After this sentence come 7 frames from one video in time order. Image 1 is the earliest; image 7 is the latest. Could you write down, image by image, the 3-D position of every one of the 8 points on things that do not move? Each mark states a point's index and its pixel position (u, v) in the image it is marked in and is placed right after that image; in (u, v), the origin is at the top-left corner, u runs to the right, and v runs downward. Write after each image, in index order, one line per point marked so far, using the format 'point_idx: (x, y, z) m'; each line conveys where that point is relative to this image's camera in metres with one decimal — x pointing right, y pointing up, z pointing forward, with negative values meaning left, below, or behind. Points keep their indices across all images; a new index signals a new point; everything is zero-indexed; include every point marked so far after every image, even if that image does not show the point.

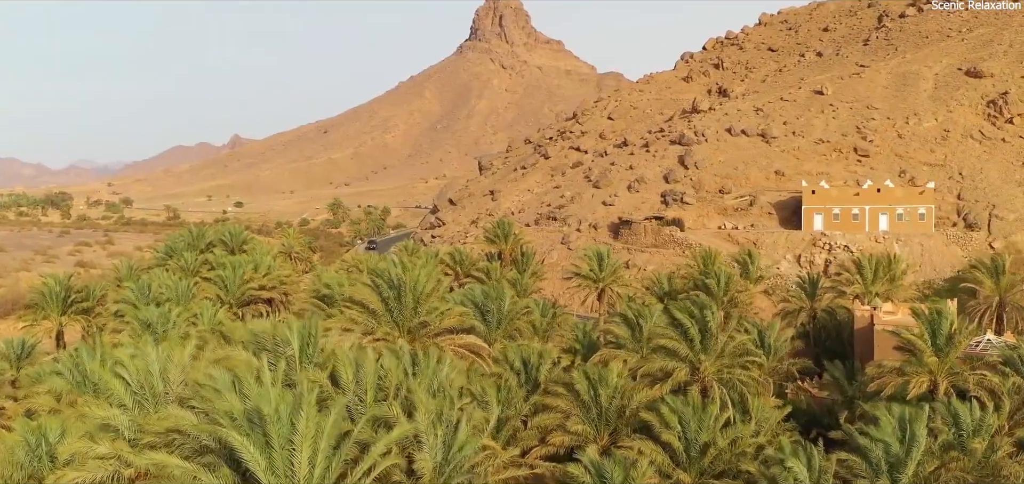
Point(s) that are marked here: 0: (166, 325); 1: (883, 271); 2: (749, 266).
0: (-7.2, -1.7, +16.0) m
1: (+8.5, -0.6, +17.4) m
2: (+5.8, -0.6, +19.0) m
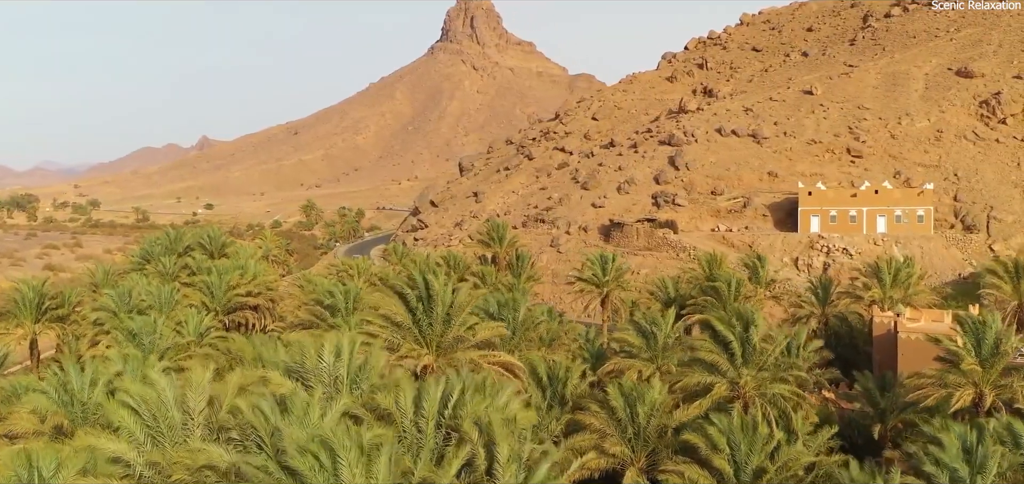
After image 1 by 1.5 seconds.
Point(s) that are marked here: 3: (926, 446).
0: (-7.0, -1.8, +15.0) m
1: (+8.6, -0.7, +16.9) m
2: (+5.9, -0.7, +18.5) m
3: (+5.0, -2.5, +9.3) m
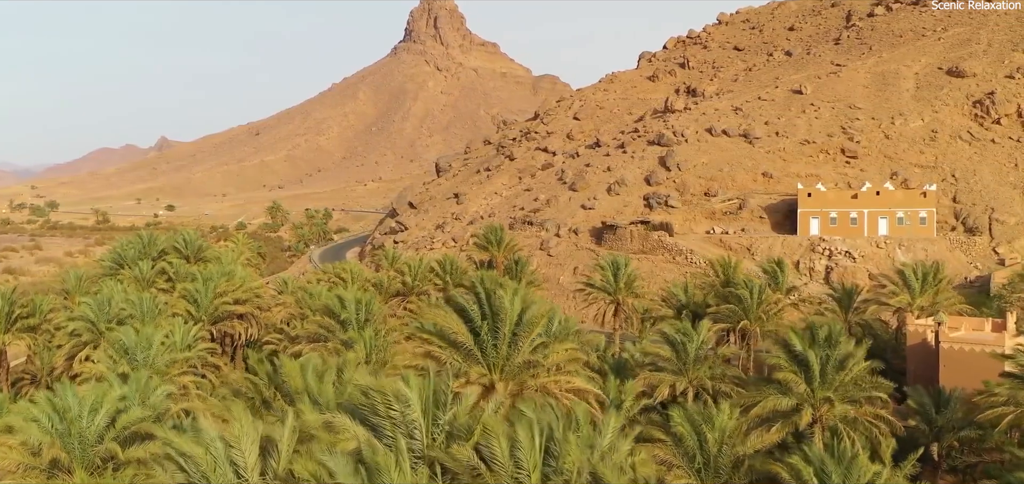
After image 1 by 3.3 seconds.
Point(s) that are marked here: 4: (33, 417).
0: (-6.6, -2.0, +13.8) m
1: (+8.9, -0.8, +16.3) m
2: (+6.2, -0.8, +17.8) m
3: (+5.7, -2.6, +8.5) m
4: (-5.9, -2.2, +9.5) m
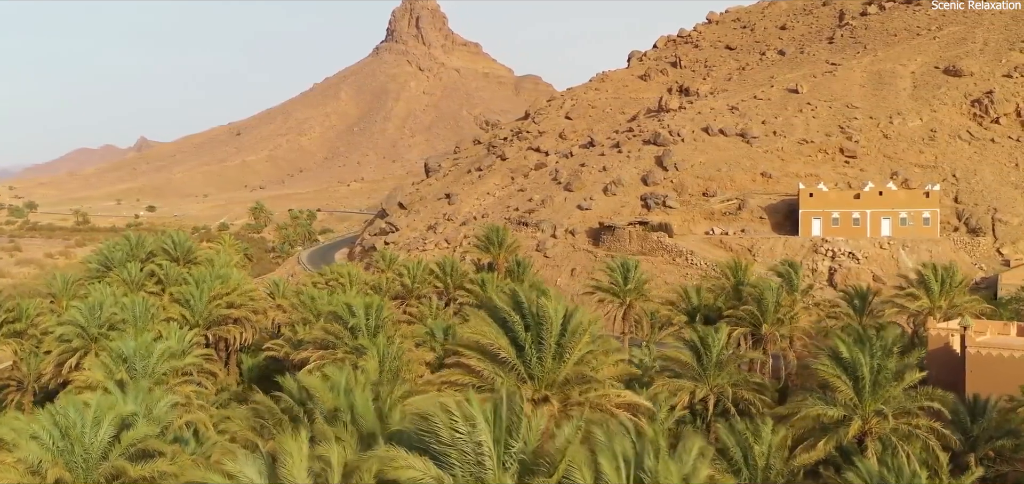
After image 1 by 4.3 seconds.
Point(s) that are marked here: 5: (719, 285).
0: (-6.3, -2.0, +13.2) m
1: (+9.1, -0.8, +16.0) m
2: (+6.4, -0.8, +17.5) m
3: (+6.0, -2.6, +8.2) m
4: (-5.5, -2.2, +8.9) m
5: (+5.3, -1.1, +19.6) m
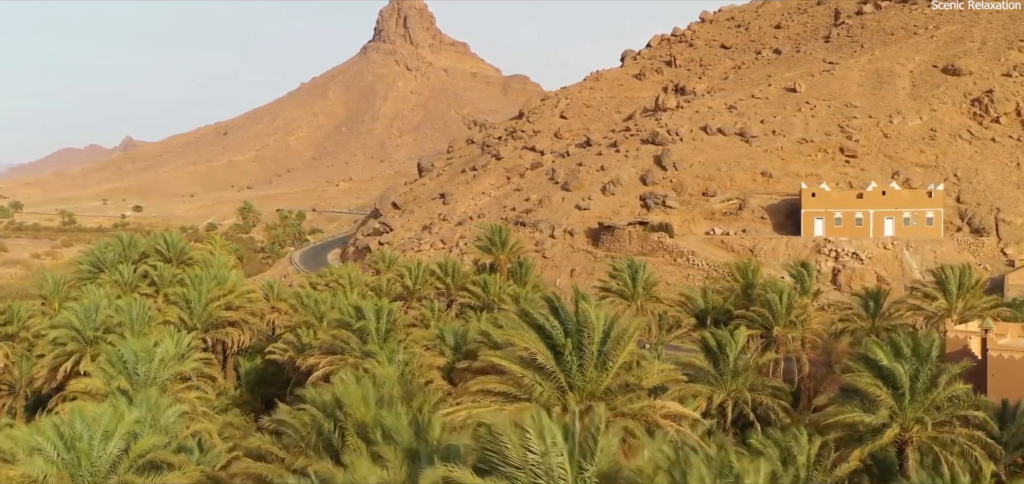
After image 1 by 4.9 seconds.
0: (-6.1, -2.1, +12.8) m
1: (+9.3, -0.9, +15.8) m
2: (+6.5, -0.8, +17.2) m
3: (+6.3, -2.6, +7.9) m
4: (-5.2, -2.3, +8.5) m
5: (+5.4, -1.1, +19.4) m
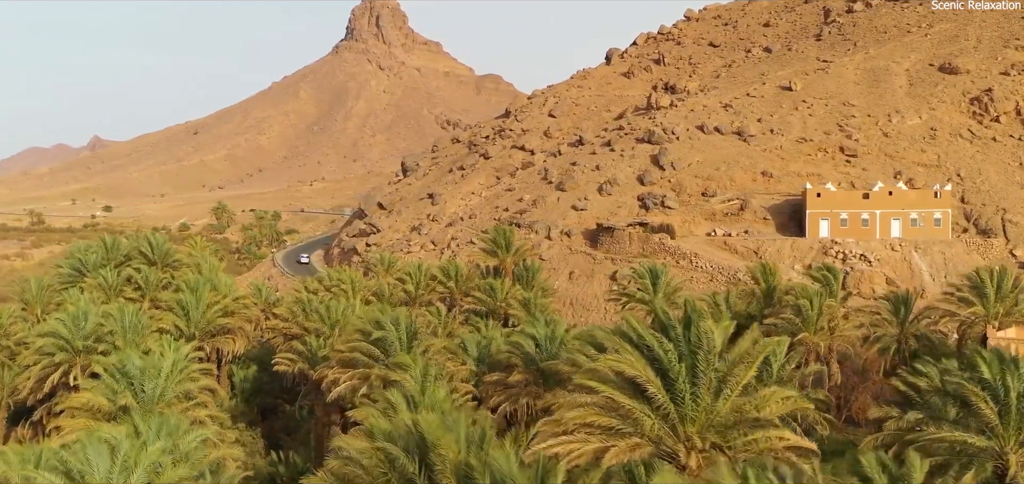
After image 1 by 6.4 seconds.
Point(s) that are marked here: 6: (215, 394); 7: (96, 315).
0: (-5.6, -2.2, +11.9) m
1: (+9.7, -0.9, +15.4) m
2: (+6.9, -0.9, +16.7) m
3: (+7.0, -2.7, +7.4) m
4: (-4.6, -2.4, +7.6) m
5: (+5.8, -1.2, +18.8) m
6: (-6.3, -3.2, +16.4) m
7: (-9.1, -1.6, +16.9) m
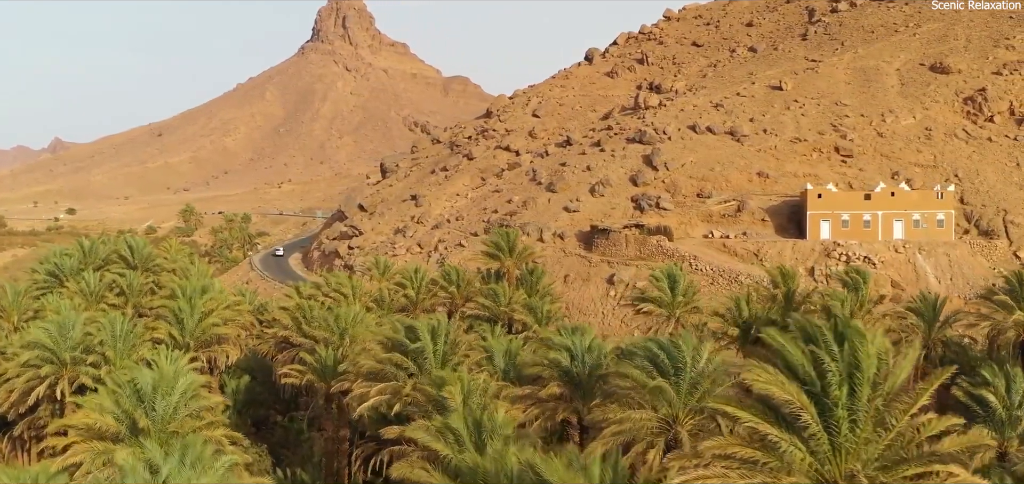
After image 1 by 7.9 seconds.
0: (-5.0, -2.3, +11.0) m
1: (+10.1, -1.0, +15.0) m
2: (+7.3, -1.0, +16.2) m
3: (+7.7, -2.8, +7.0) m
4: (-3.9, -2.4, +6.7) m
5: (+6.0, -1.3, +18.3) m
6: (-5.9, -3.3, +15.4) m
7: (-8.7, -1.8, +15.9) m
